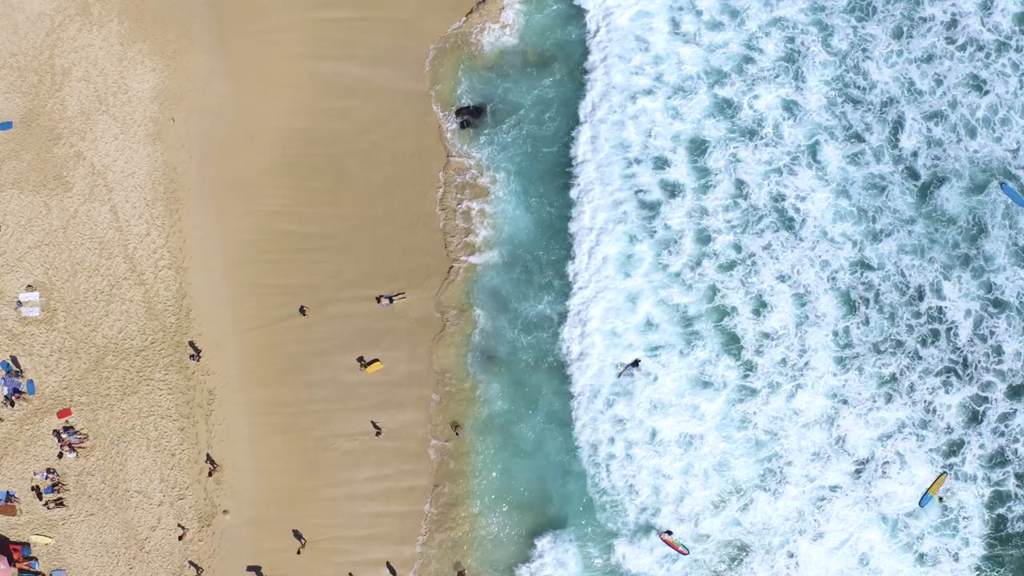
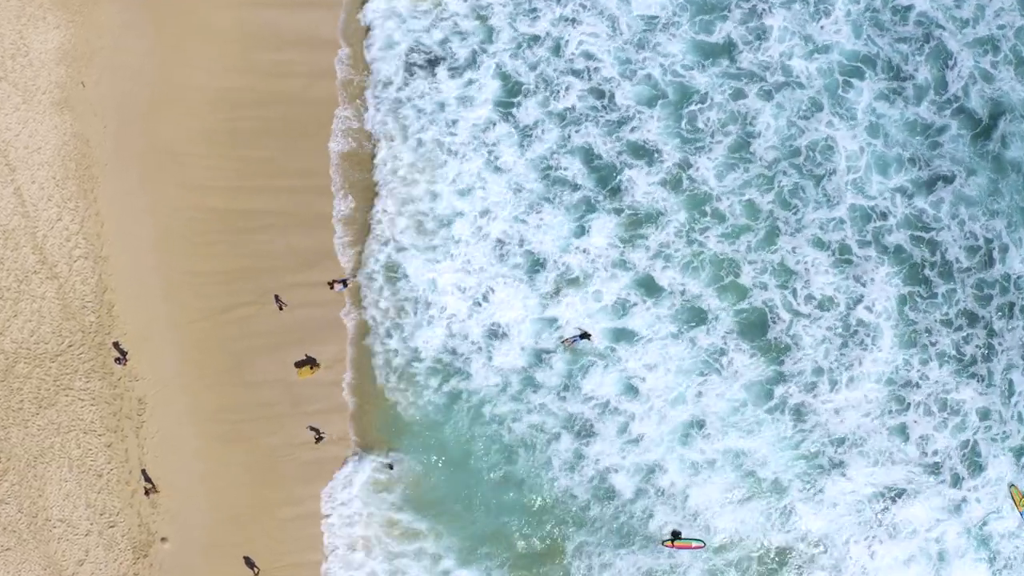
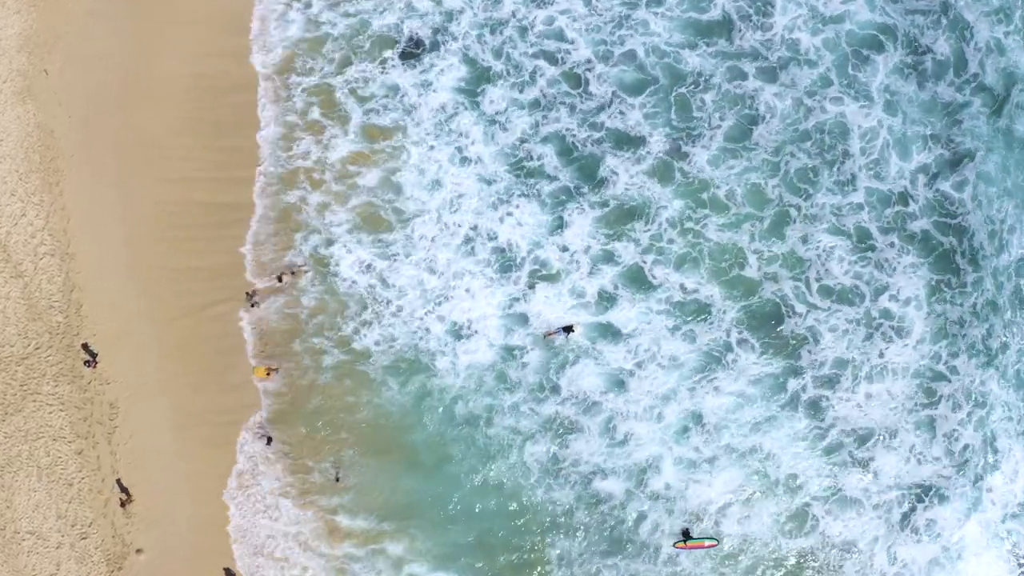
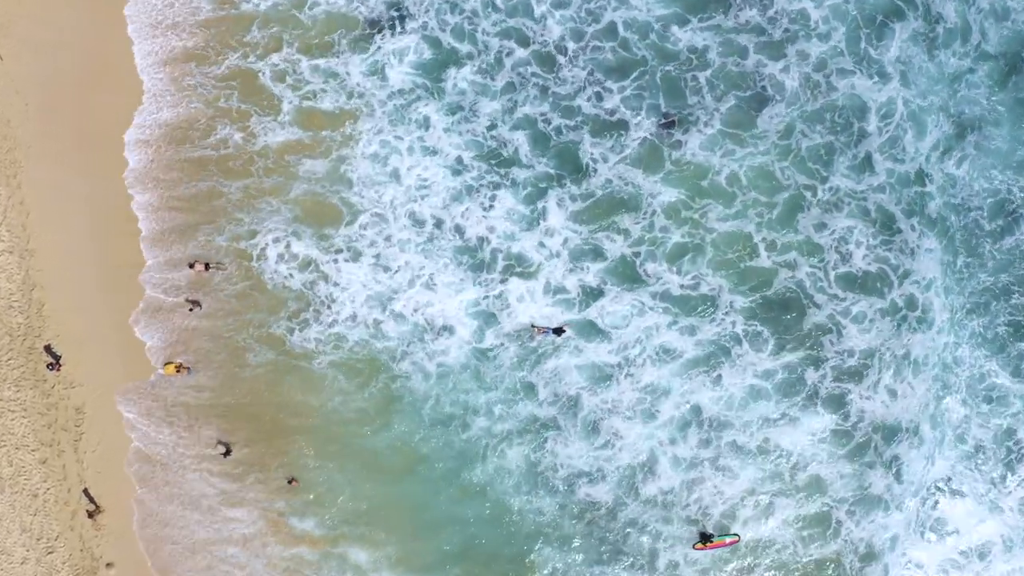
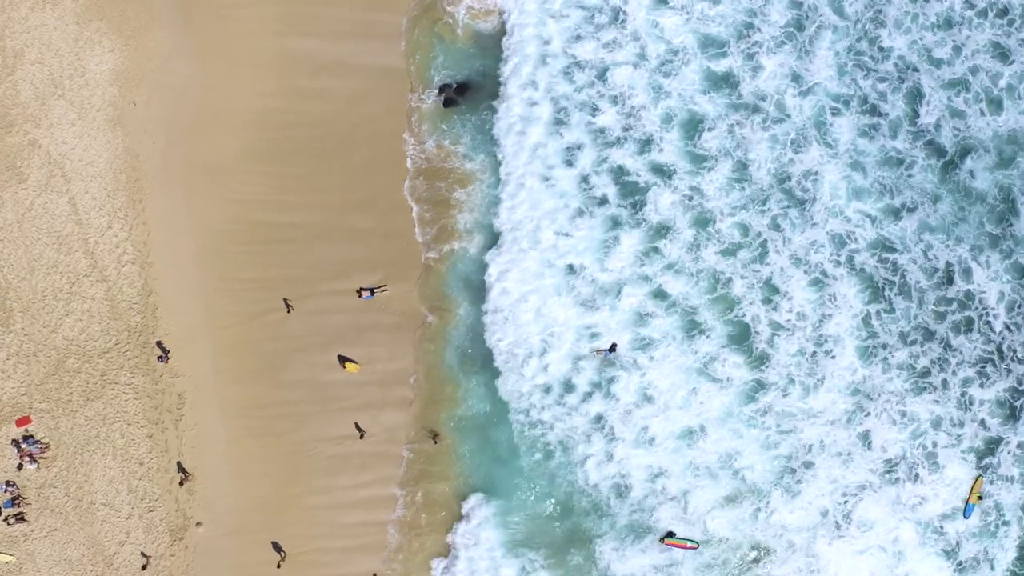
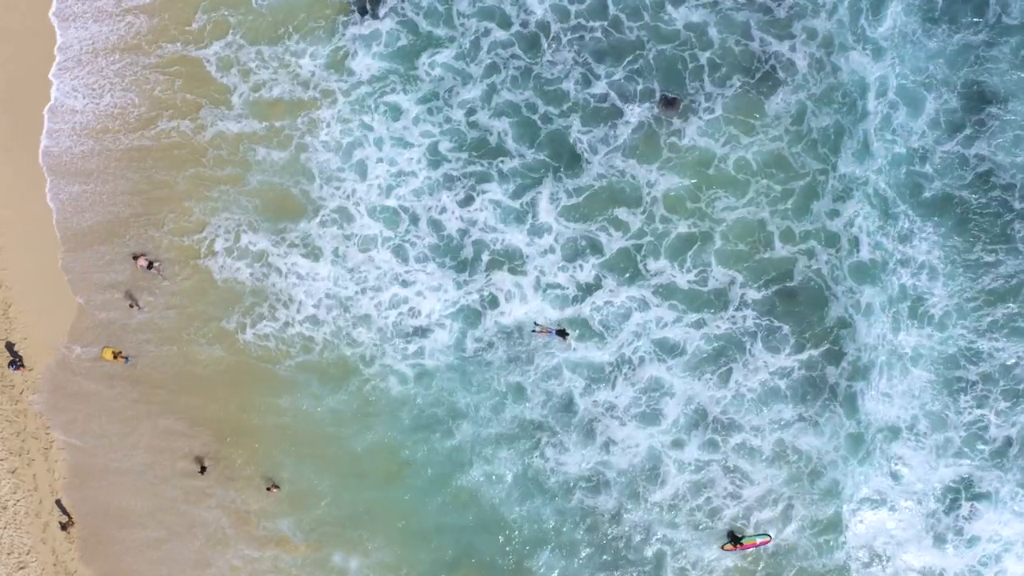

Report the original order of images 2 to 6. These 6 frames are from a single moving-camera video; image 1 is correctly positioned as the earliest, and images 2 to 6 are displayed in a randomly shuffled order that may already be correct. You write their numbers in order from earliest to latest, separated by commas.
5, 2, 3, 4, 6
